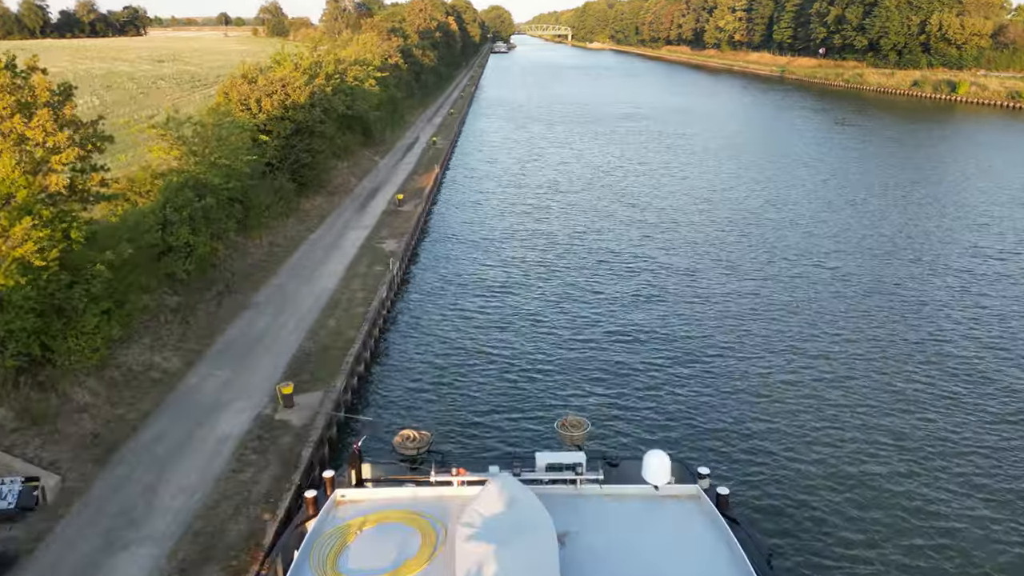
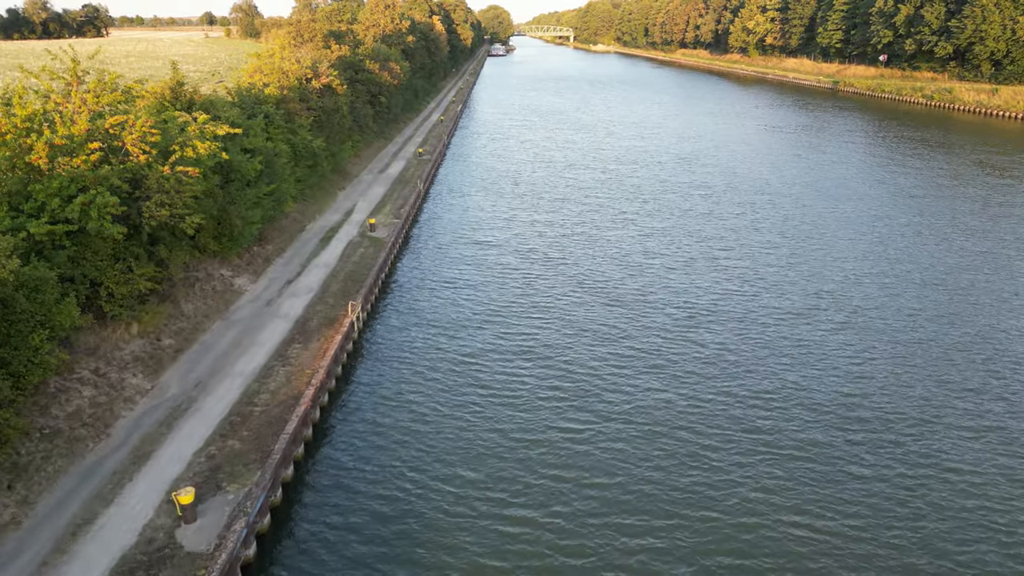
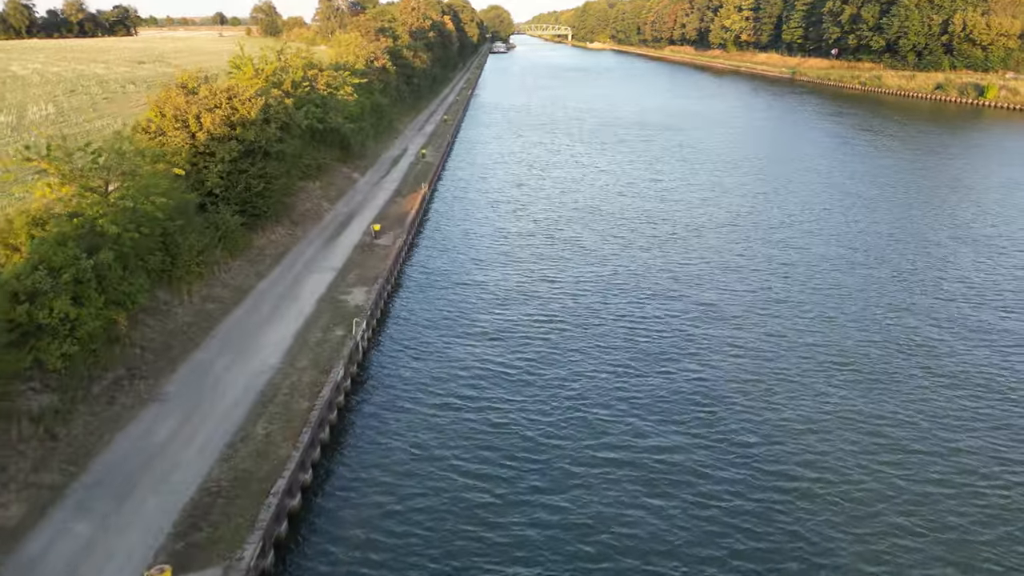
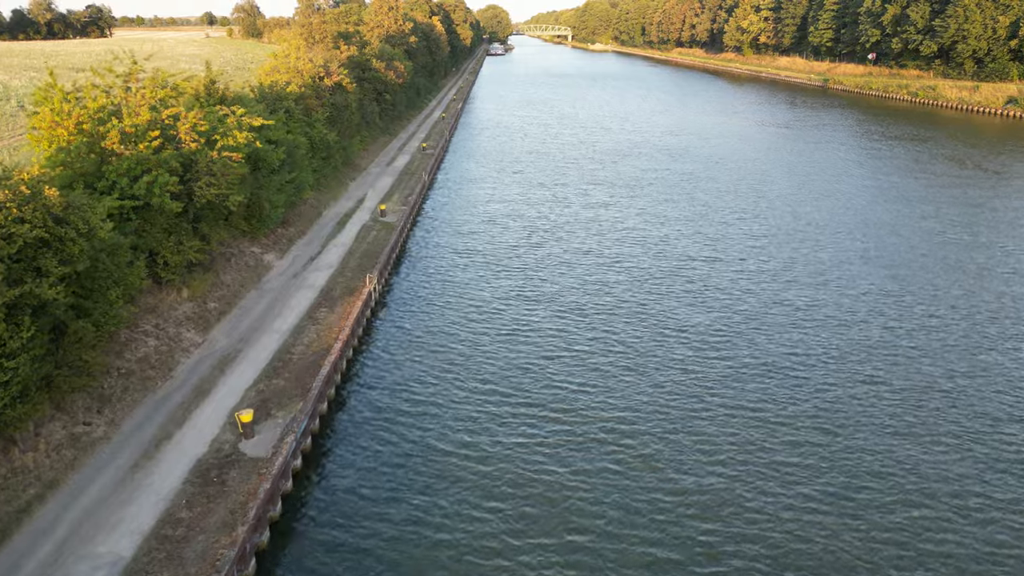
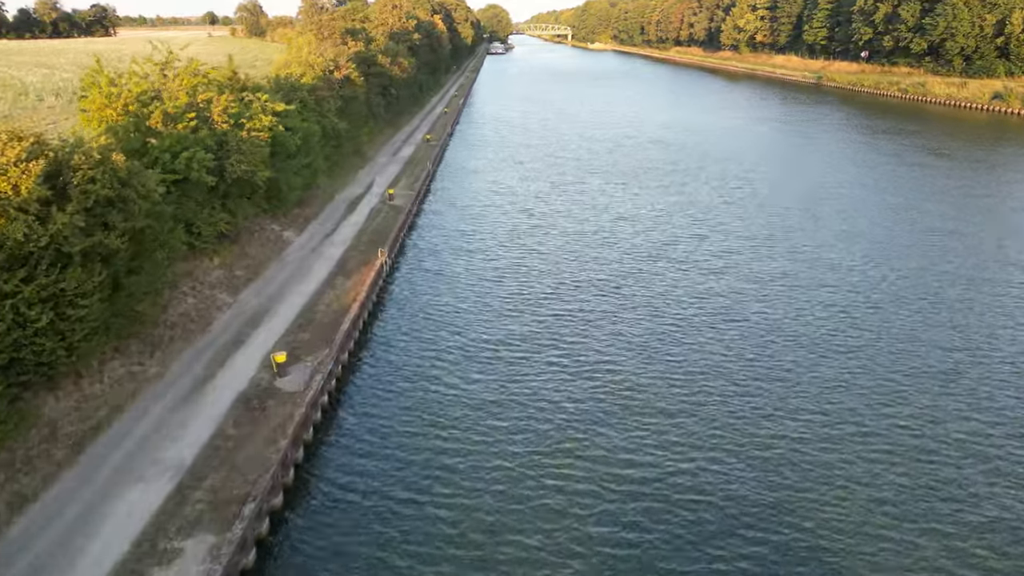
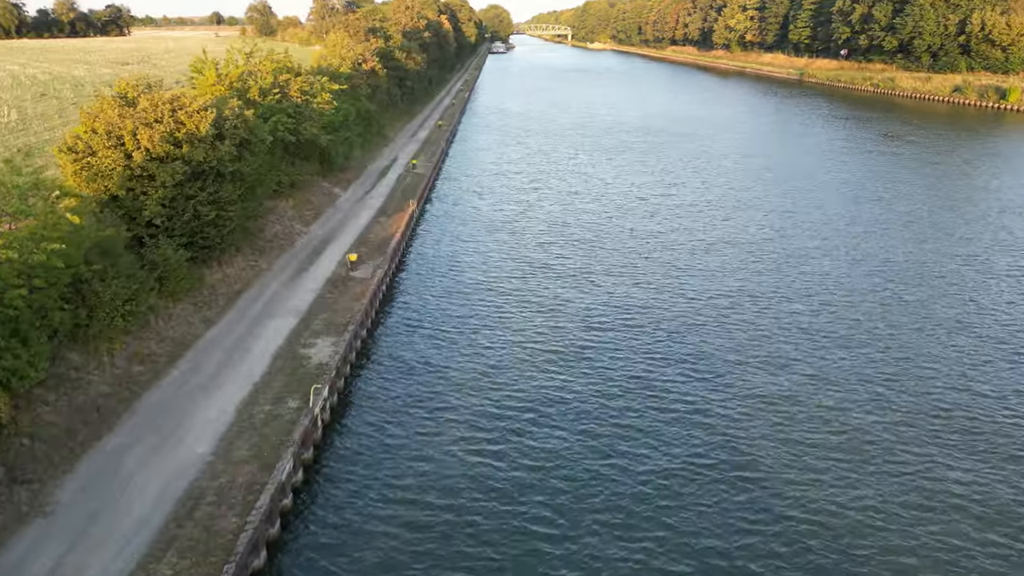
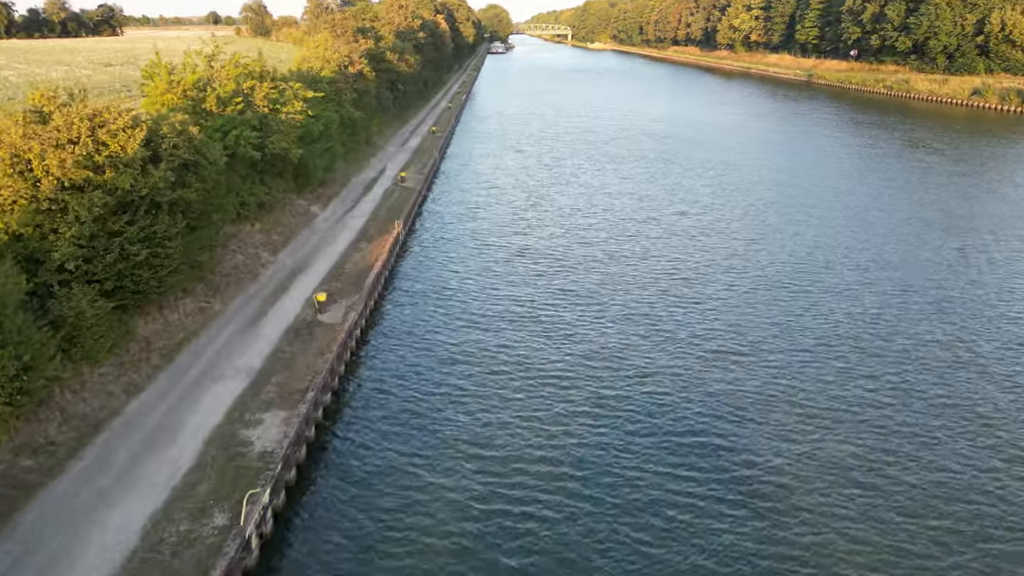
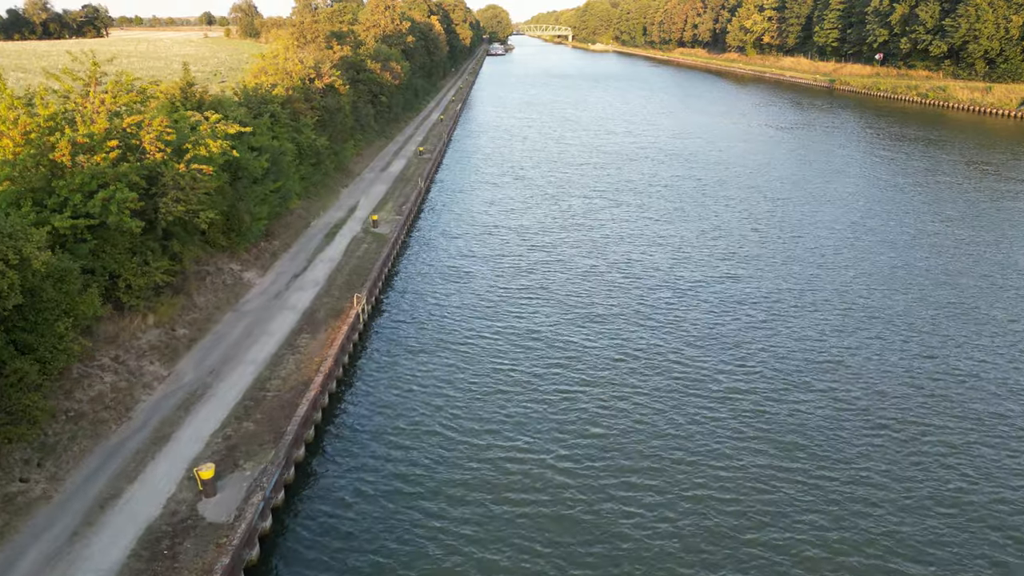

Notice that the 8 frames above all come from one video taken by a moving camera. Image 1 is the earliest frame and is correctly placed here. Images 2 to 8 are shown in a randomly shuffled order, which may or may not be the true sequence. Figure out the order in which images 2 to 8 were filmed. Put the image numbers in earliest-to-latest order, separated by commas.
3, 6, 7, 5, 4, 8, 2
